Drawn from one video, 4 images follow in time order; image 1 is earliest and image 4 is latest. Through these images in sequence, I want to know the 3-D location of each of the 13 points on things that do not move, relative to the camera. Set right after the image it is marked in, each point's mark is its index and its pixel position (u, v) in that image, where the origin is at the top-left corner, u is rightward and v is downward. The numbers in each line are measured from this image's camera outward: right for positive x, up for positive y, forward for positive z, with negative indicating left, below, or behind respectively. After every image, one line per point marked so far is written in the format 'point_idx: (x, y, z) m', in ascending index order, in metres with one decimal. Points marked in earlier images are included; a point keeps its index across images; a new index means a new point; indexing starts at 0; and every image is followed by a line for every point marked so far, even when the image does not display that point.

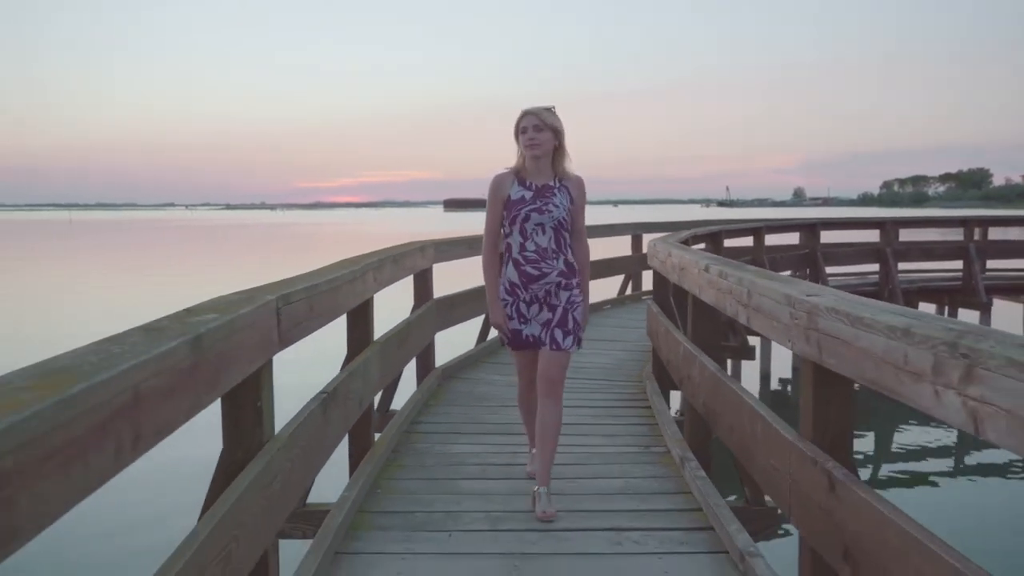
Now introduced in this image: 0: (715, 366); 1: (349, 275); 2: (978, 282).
0: (+0.8, -0.3, +3.0) m
1: (-0.6, 0.0, +3.0) m
2: (+6.3, +0.1, +10.5) m
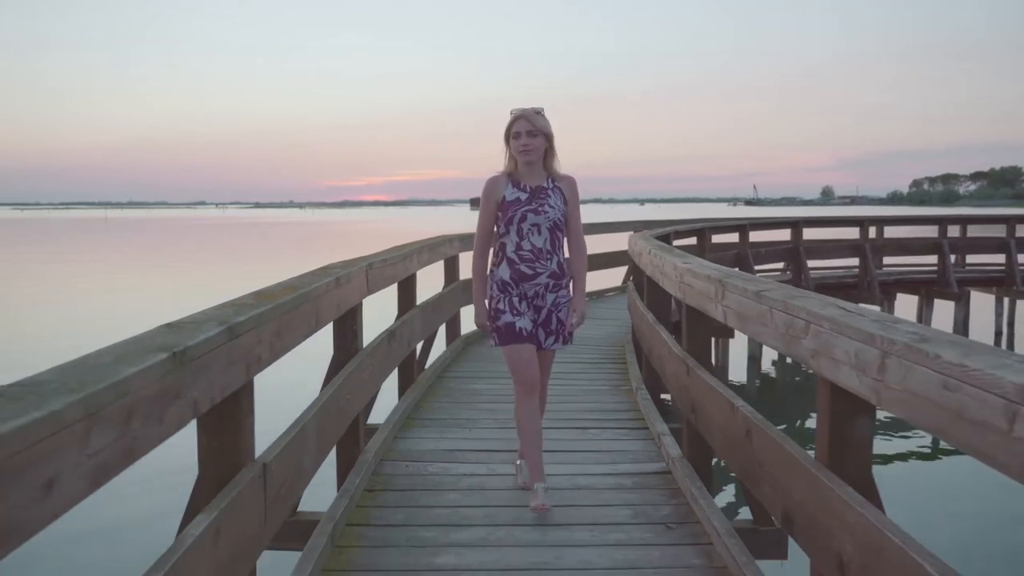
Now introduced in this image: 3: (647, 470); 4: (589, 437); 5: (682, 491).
0: (+0.8, -0.2, +4.3) m
1: (-0.6, +0.2, +4.4) m
2: (+6.5, +0.2, +11.6) m
3: (+0.6, -0.8, +3.5) m
4: (+0.4, -0.8, +4.0) m
5: (+0.7, -0.8, +3.1) m
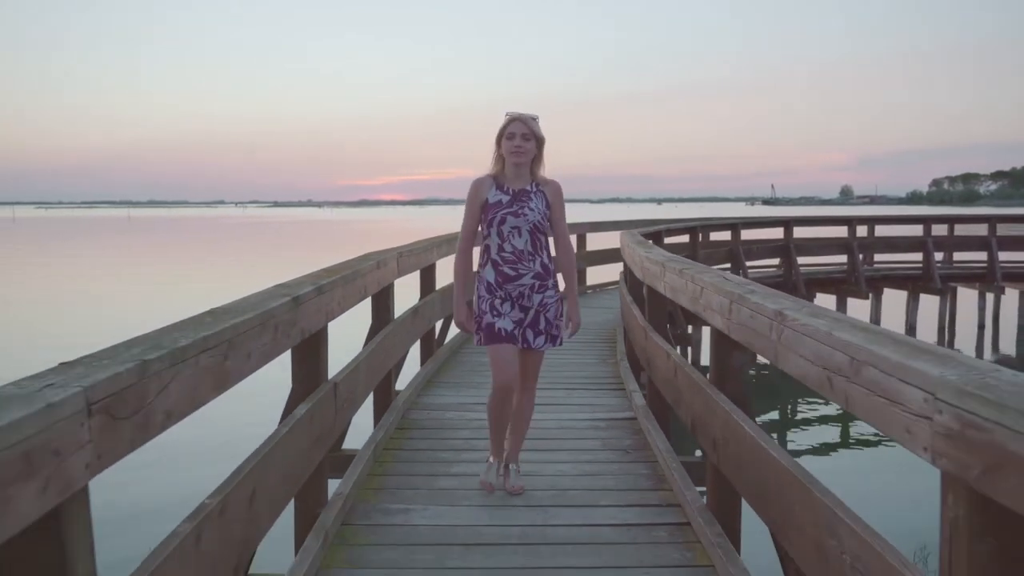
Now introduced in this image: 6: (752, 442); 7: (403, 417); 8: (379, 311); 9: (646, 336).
0: (+0.8, -0.1, +5.2) m
1: (-0.6, +0.2, +5.3) m
2: (+6.7, +0.3, +12.4) m
3: (+0.6, -0.7, +4.4) m
4: (+0.4, -0.7, +4.9) m
5: (+0.7, -0.7, +4.0) m
6: (+0.7, -0.5, +2.3) m
7: (-0.6, -0.7, +4.3) m
8: (-0.7, -0.1, +4.3) m
9: (+0.7, -0.2, +4.1) m
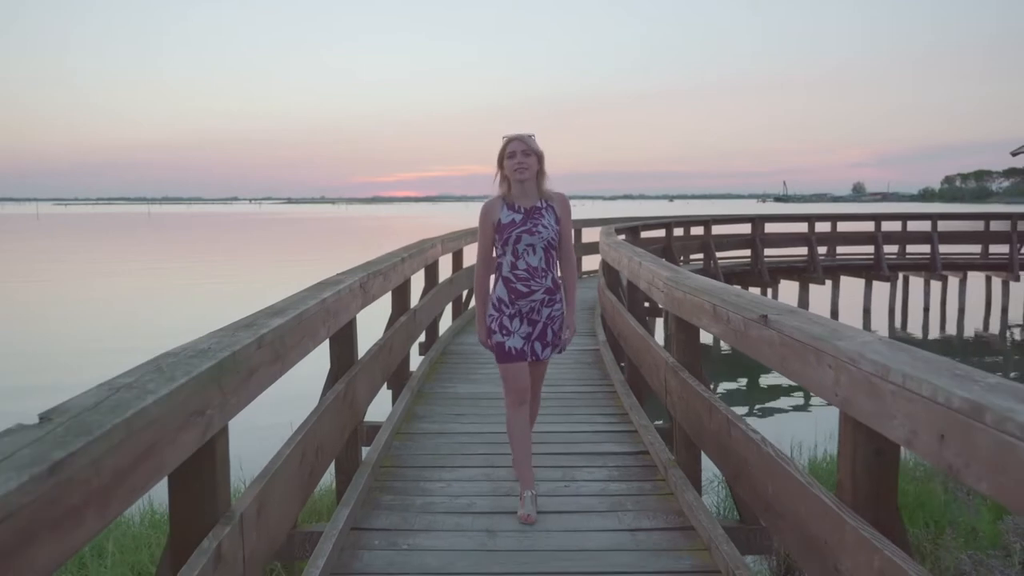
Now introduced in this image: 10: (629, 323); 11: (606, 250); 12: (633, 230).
0: (+0.9, +0.1, +7.4) m
1: (-0.5, +0.5, +7.5) m
2: (+6.9, +0.5, +14.5) m
3: (+0.6, -0.5, +6.6) m
4: (+0.5, -0.5, +7.1) m
5: (+0.7, -0.5, +6.2) m
6: (+0.7, -0.3, +4.4) m
7: (-0.6, -0.5, +6.5) m
8: (-0.7, +0.1, +6.5) m
9: (+0.7, 0.0, +6.2) m
10: (+0.7, -0.2, +4.8) m
11: (+0.7, +0.3, +6.2) m
12: (+1.6, +0.8, +10.3) m
